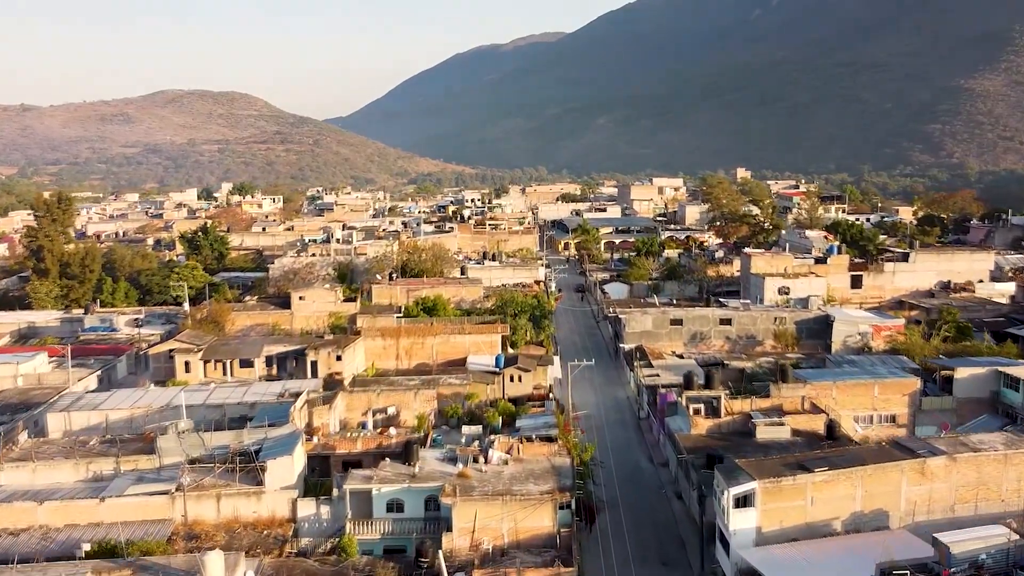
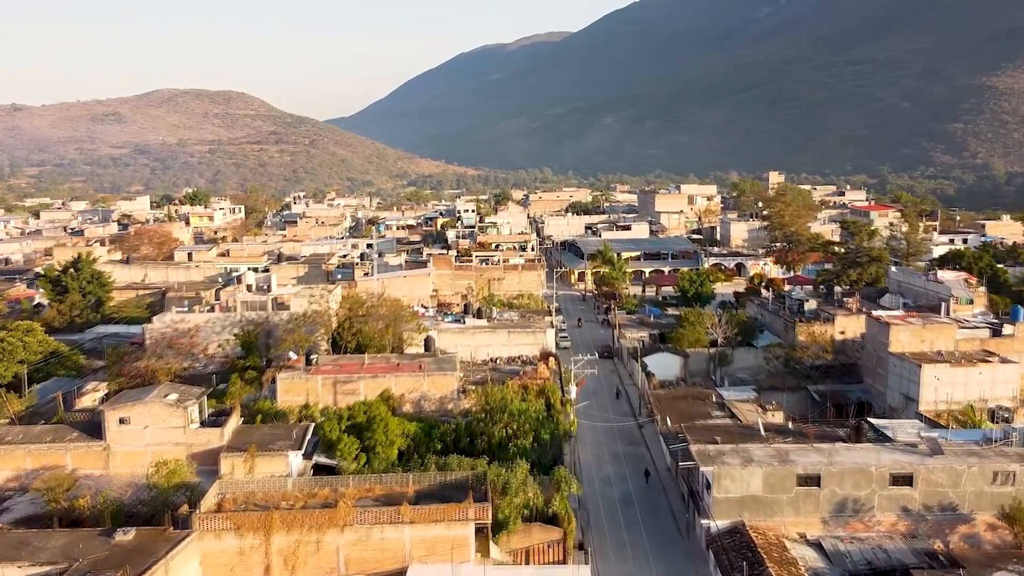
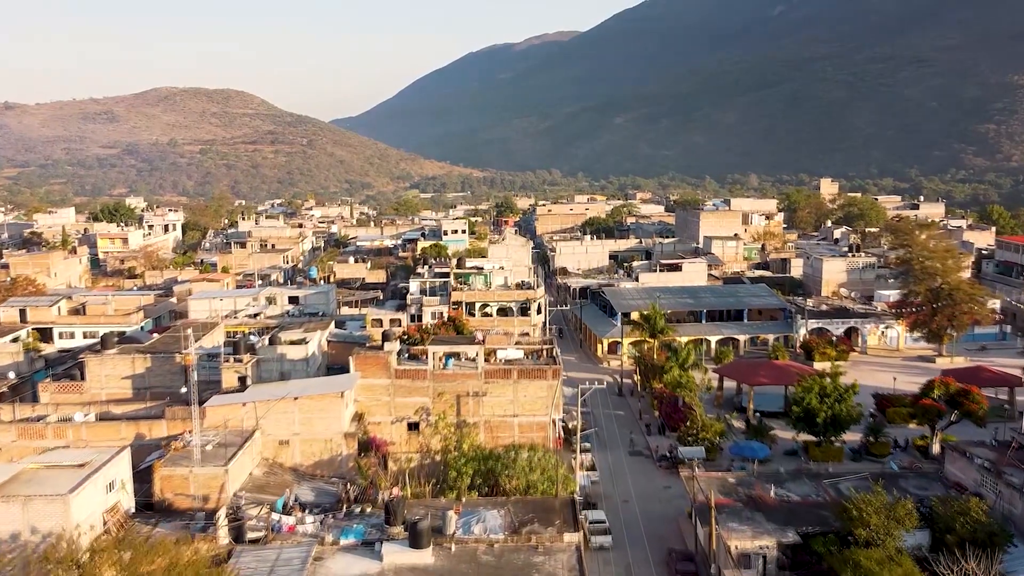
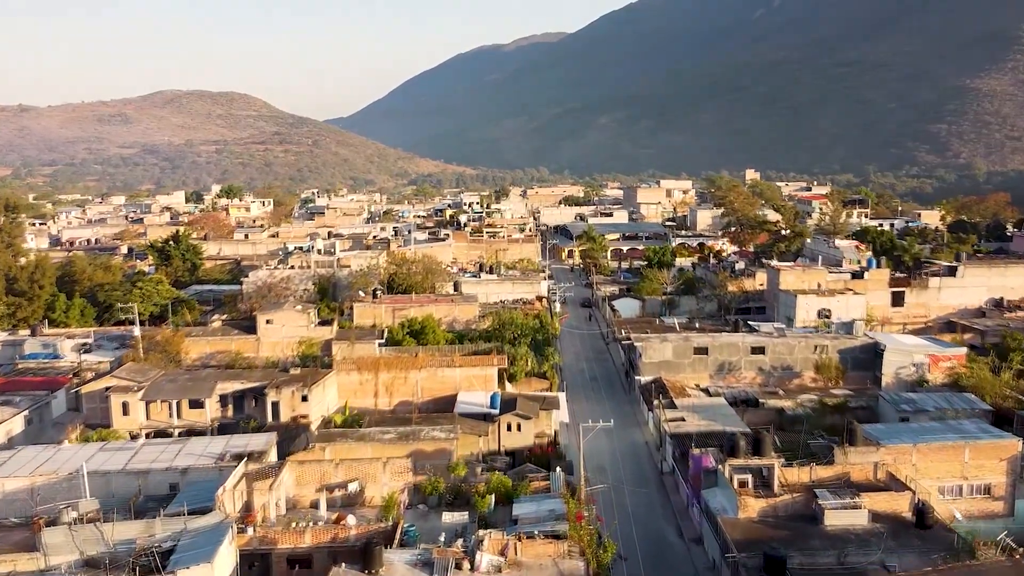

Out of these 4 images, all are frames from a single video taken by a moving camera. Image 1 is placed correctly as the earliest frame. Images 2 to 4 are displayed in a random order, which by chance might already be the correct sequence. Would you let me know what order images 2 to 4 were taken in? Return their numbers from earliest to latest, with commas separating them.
4, 2, 3
